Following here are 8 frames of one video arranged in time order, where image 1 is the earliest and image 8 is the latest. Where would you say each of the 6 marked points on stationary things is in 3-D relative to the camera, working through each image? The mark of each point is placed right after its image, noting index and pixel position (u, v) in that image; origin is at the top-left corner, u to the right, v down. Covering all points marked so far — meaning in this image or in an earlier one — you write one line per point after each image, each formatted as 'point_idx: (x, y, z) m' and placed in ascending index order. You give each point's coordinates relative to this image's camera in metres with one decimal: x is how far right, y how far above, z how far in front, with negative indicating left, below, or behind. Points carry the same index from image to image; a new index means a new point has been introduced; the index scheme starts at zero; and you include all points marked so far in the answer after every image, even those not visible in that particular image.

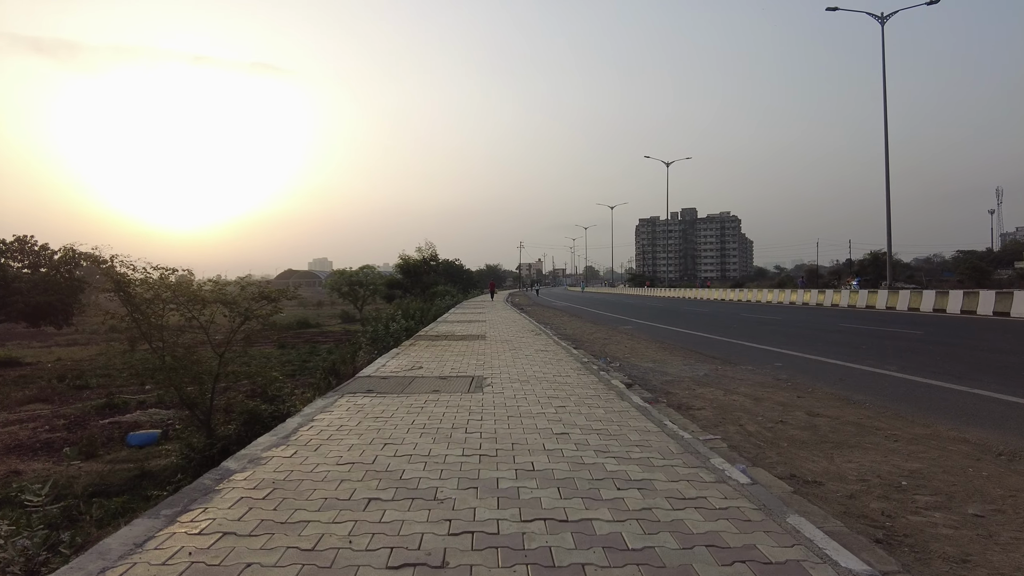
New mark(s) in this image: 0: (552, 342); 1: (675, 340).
0: (+0.9, -1.2, +12.6) m
1: (+3.8, -1.3, +13.9) m
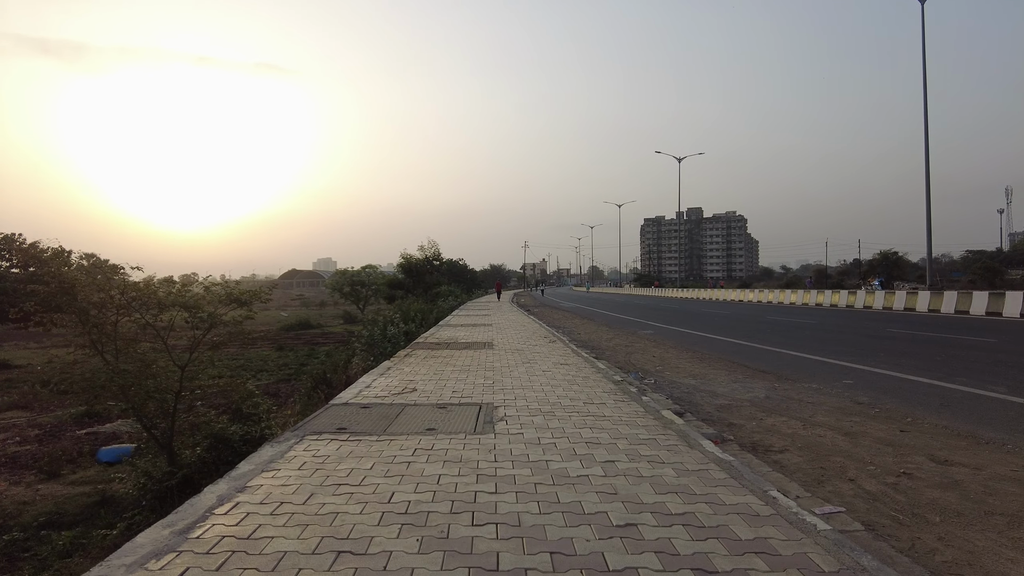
0: (+1.1, -1.2, +10.9) m
1: (+4.1, -1.3, +12.2) m
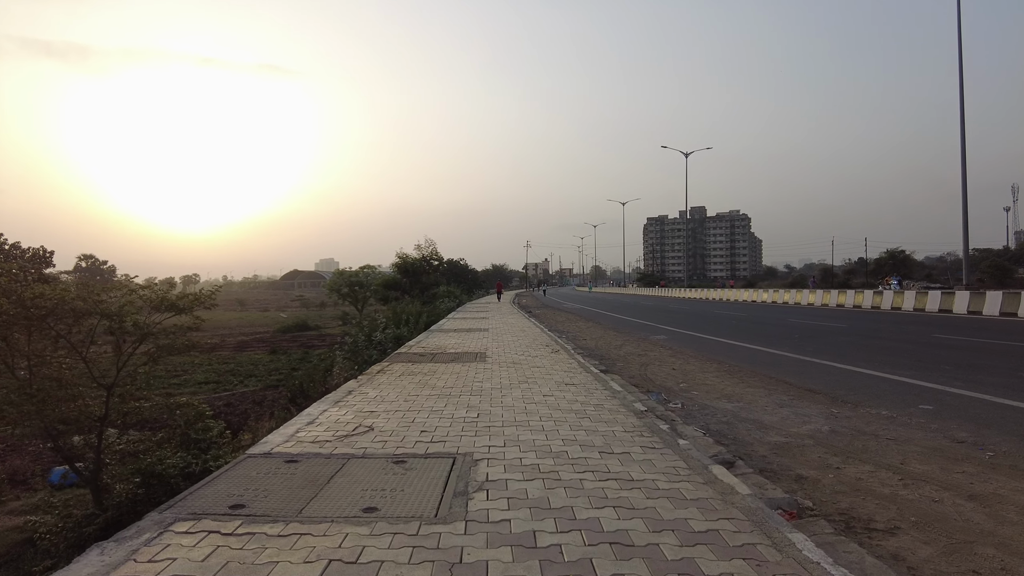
0: (+1.1, -1.2, +9.4) m
1: (+4.0, -1.3, +10.6) m
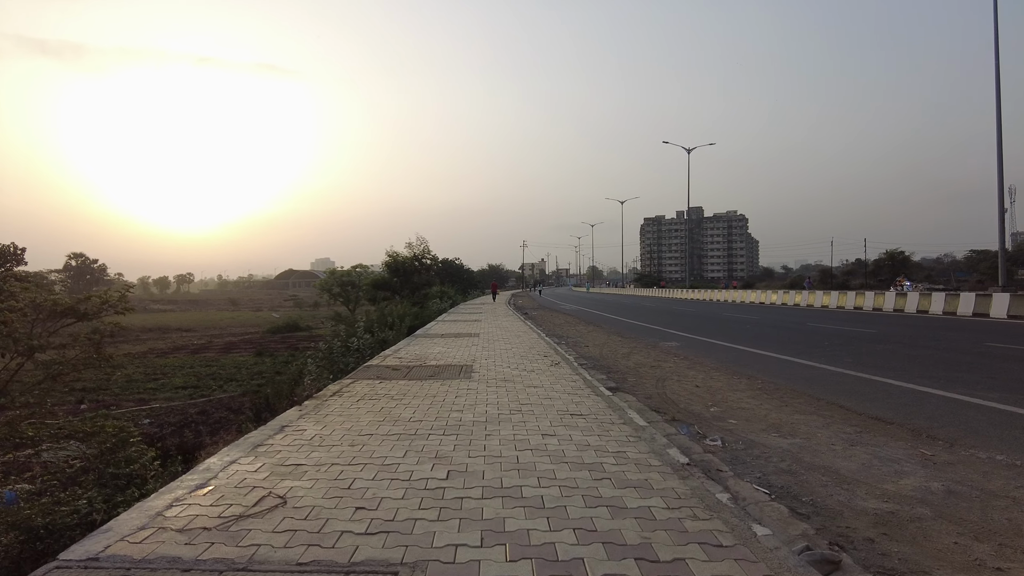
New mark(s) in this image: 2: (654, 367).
0: (+0.9, -1.2, +7.8) m
1: (+3.9, -1.3, +9.1) m
2: (+2.5, -1.4, +10.1) m
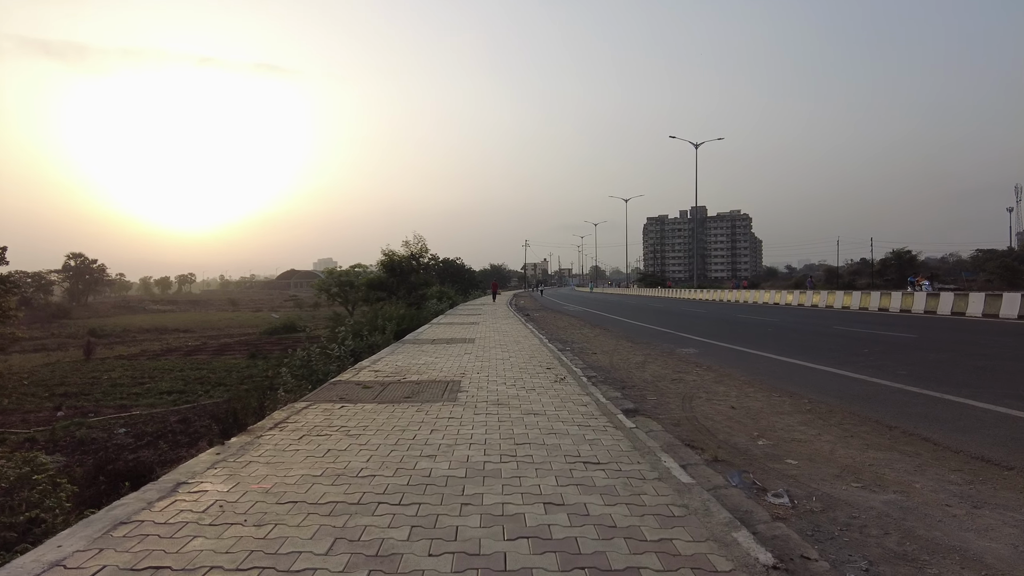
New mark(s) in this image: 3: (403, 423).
0: (+0.9, -1.2, +6.3) m
1: (+3.8, -1.3, +7.6) m
2: (+2.4, -1.4, +8.7) m
3: (-0.9, -1.2, +5.0) m
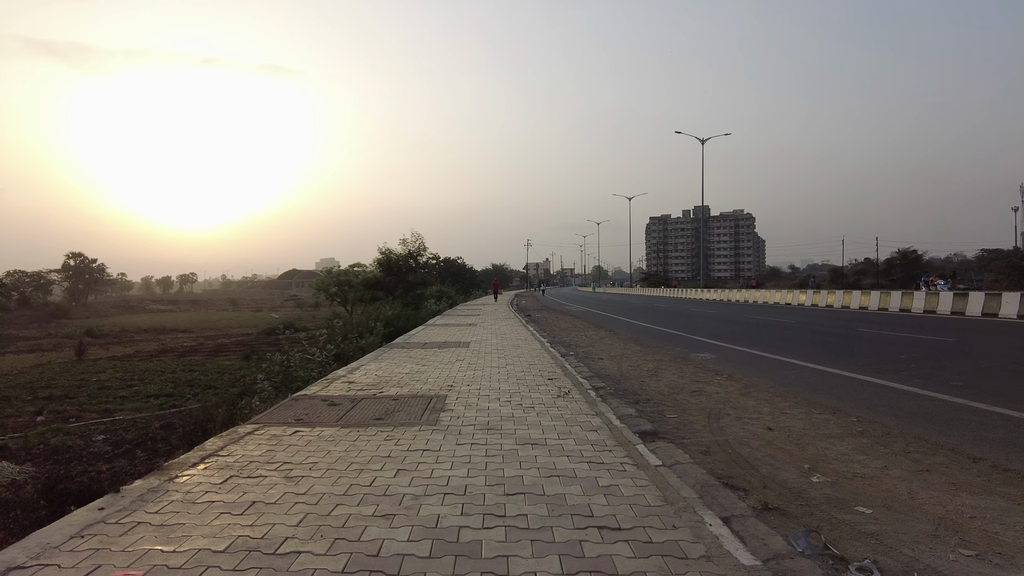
0: (+0.8, -1.2, +5.2) m
1: (+3.8, -1.3, +6.5) m
2: (+2.4, -1.4, +7.6) m
3: (-1.0, -1.1, +3.9) m
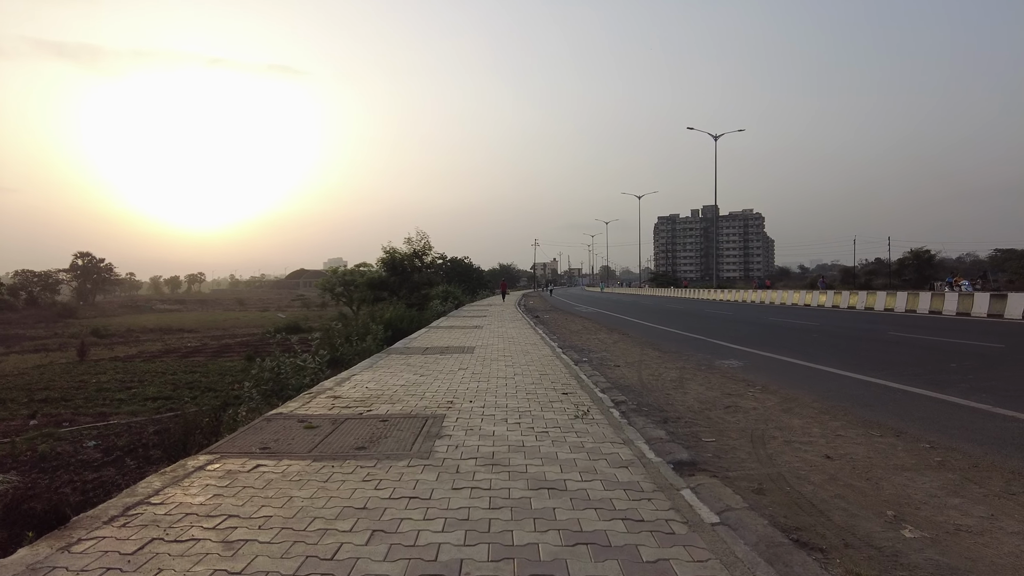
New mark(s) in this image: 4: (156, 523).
0: (+0.9, -1.2, +4.3) m
1: (+3.9, -1.3, +5.6) m
2: (+2.5, -1.4, +6.7) m
3: (-0.9, -1.2, +3.0) m
4: (-1.8, -1.2, +3.0) m
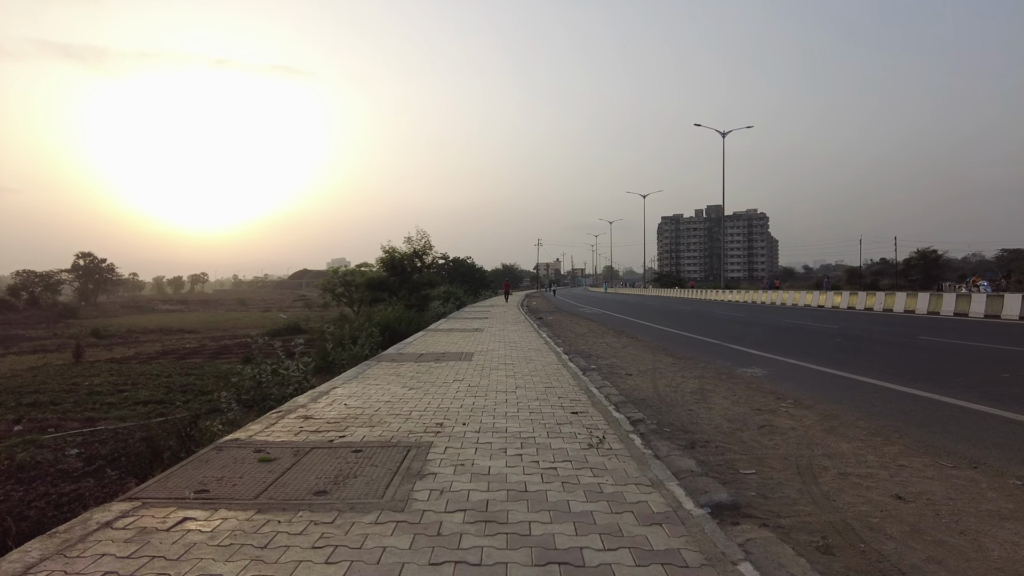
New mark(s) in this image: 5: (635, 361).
0: (+0.9, -1.2, +3.4) m
1: (+3.9, -1.4, +4.7) m
2: (+2.5, -1.4, +5.8) m
3: (-0.9, -1.2, +2.2) m
4: (-1.8, -1.2, +2.1) m
5: (+2.2, -1.3, +10.7) m
